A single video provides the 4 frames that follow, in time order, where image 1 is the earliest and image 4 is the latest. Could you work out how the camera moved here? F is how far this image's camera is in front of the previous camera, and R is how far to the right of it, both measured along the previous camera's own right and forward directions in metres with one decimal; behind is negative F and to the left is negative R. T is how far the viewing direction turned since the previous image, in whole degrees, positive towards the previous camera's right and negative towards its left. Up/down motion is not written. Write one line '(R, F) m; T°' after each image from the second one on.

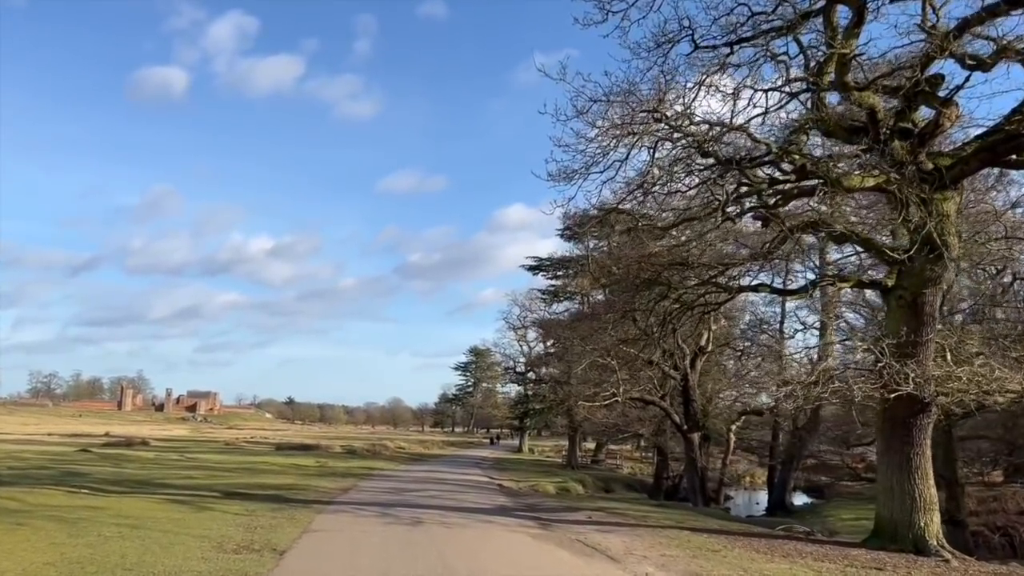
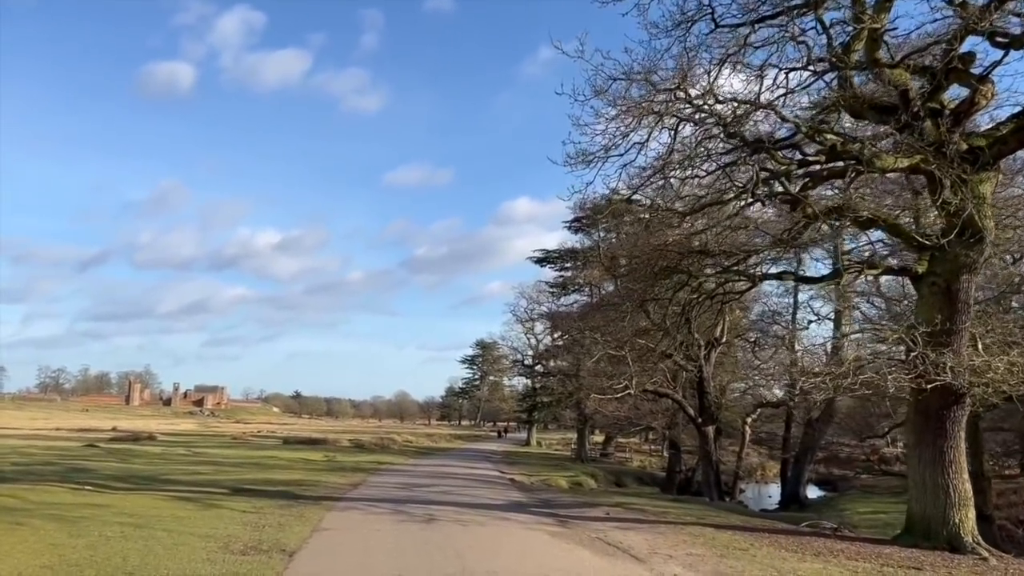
(-0.1, +0.4) m; 0°
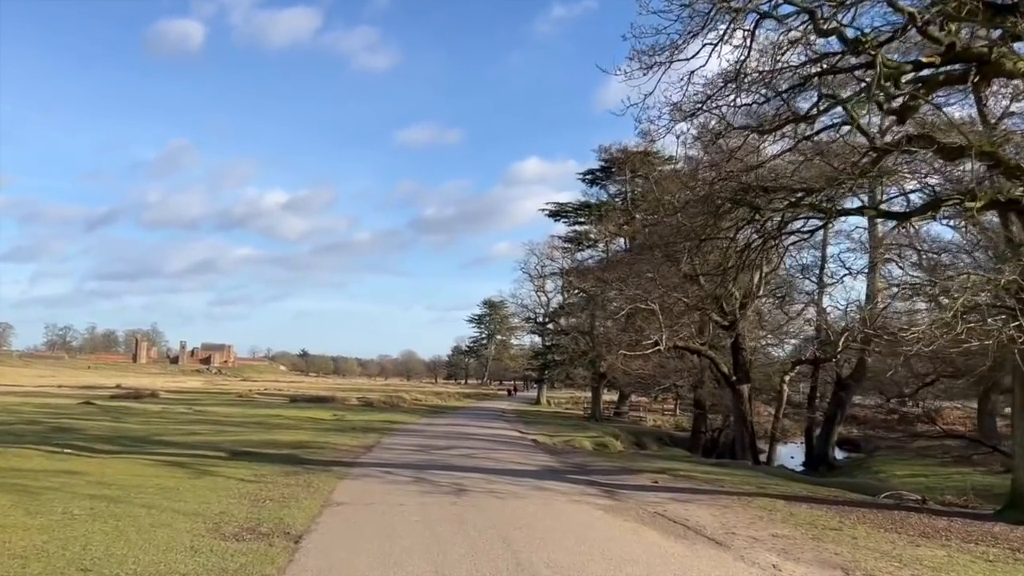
(-0.4, +1.7) m; 0°
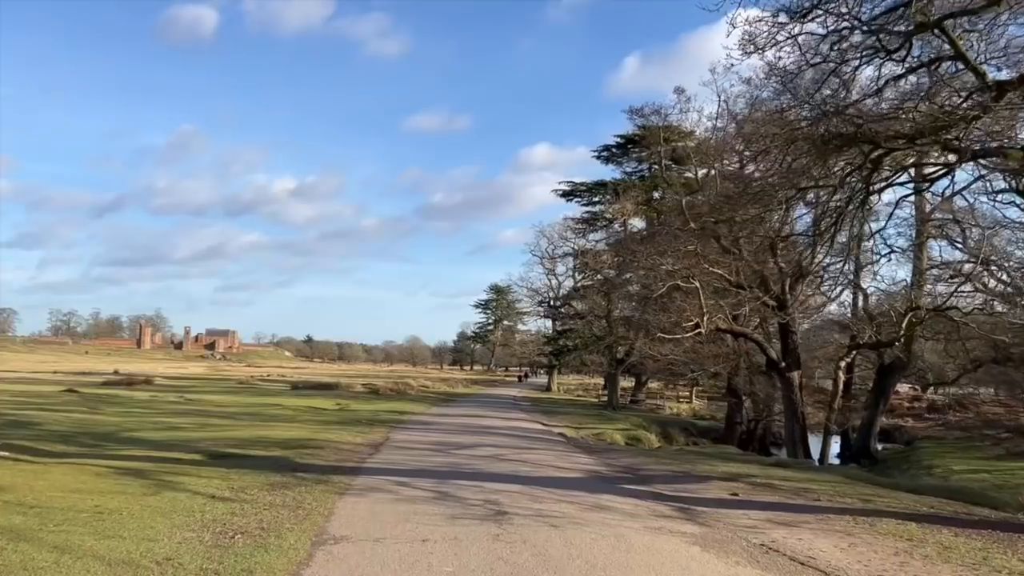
(-0.5, +2.3) m; 0°
